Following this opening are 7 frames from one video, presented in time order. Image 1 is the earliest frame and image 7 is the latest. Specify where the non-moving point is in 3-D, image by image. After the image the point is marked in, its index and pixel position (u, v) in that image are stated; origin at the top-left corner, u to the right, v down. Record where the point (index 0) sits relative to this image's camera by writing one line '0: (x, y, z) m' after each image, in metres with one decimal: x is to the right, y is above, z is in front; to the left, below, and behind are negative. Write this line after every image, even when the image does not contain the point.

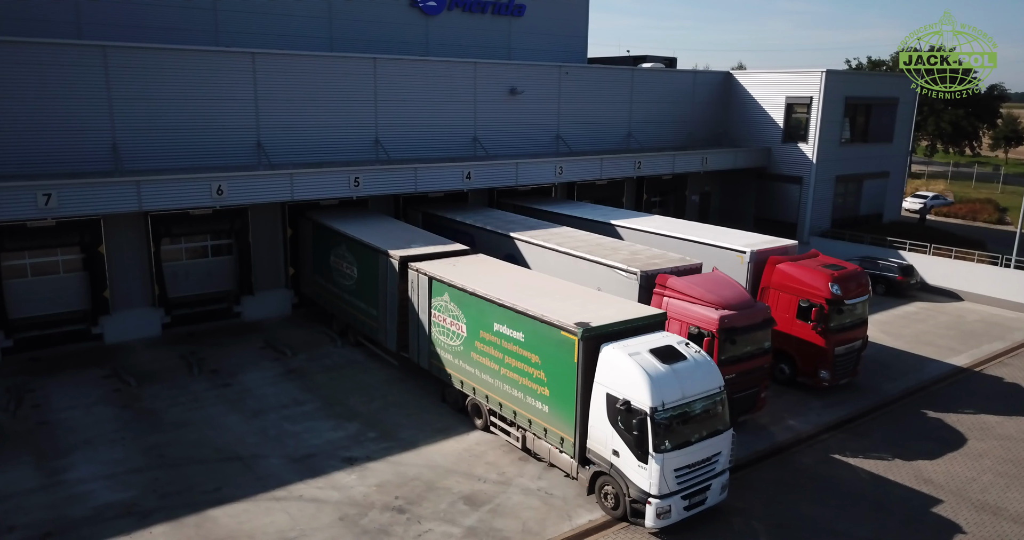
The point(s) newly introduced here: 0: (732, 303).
0: (+4.1, -0.6, +14.3) m
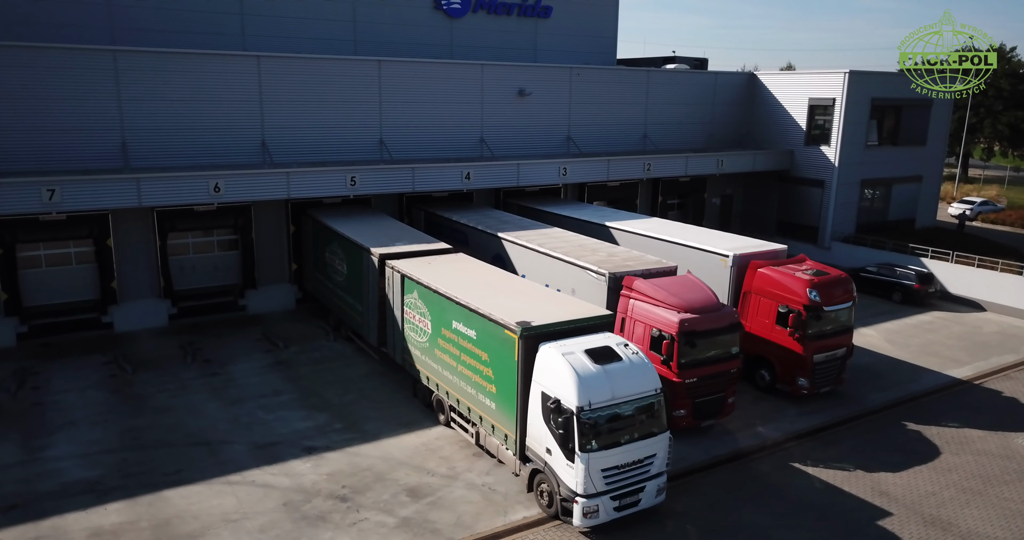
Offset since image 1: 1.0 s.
0: (+3.4, -0.7, +14.2) m
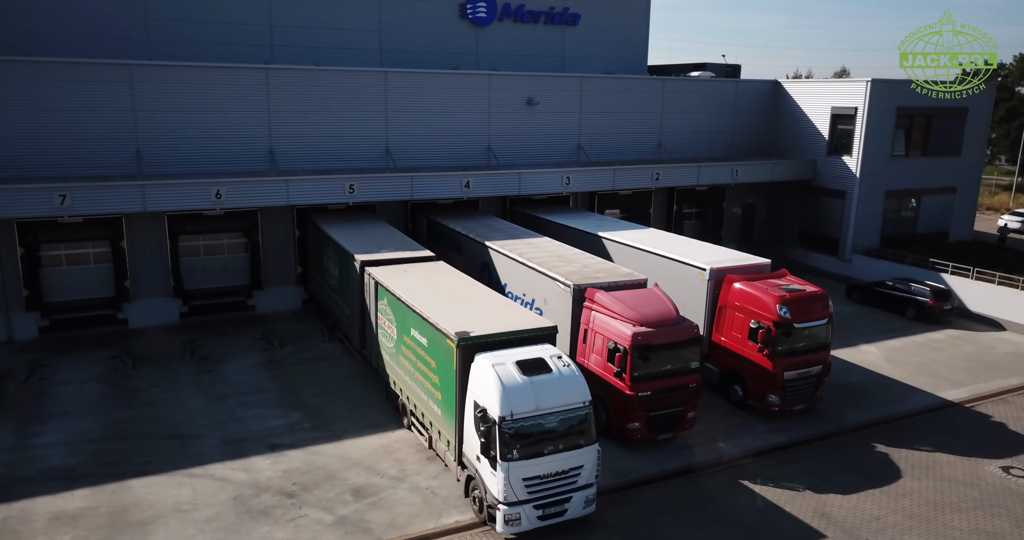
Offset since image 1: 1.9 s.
0: (+2.6, -0.9, +14.3) m
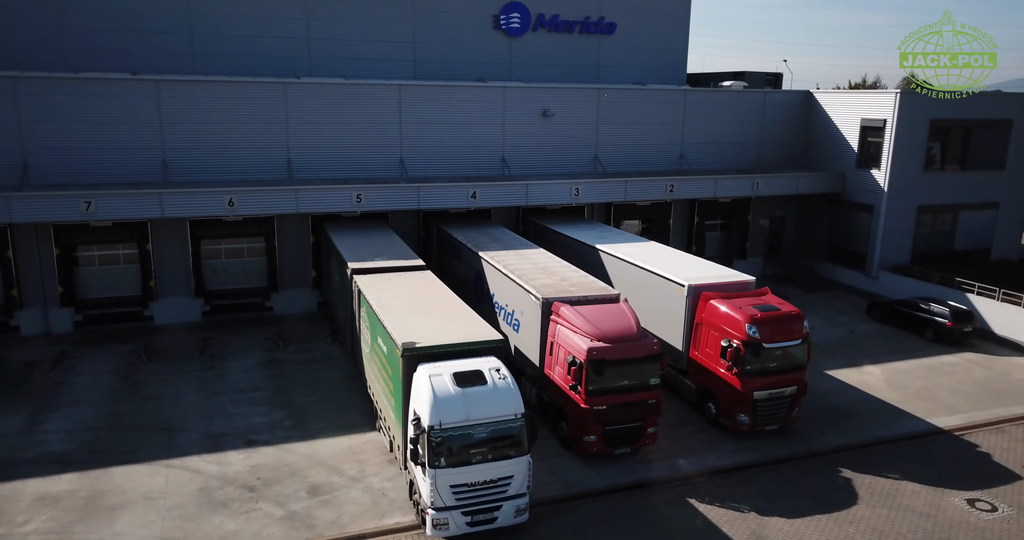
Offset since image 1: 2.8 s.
0: (+1.8, -1.2, +14.5) m
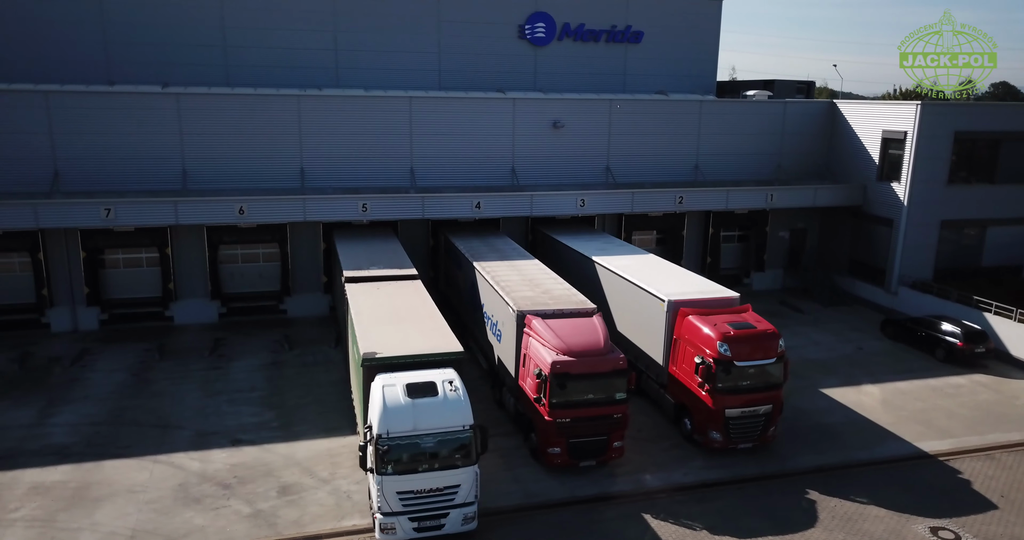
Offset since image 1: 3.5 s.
0: (+1.2, -1.5, +14.8) m
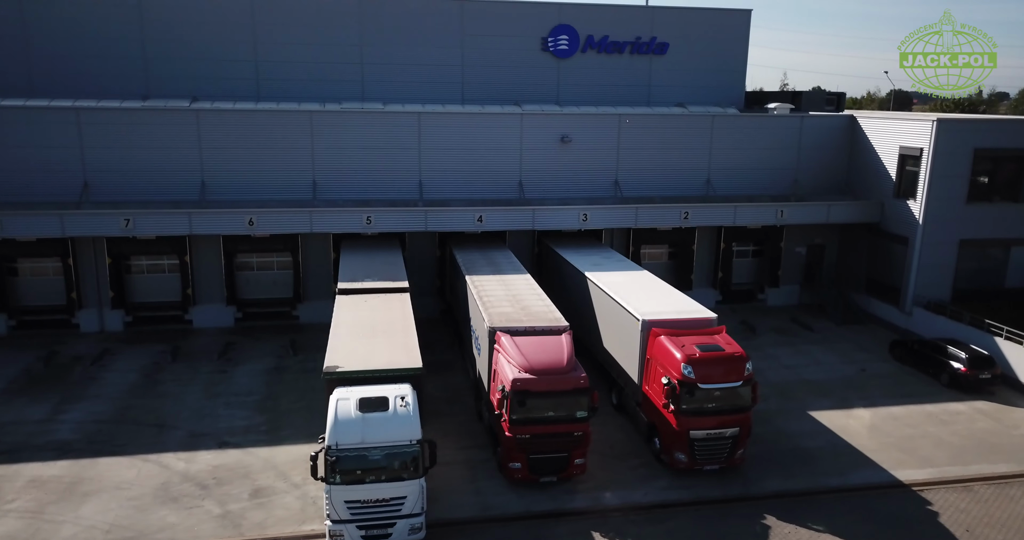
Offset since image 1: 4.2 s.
0: (+0.5, -1.9, +15.1) m
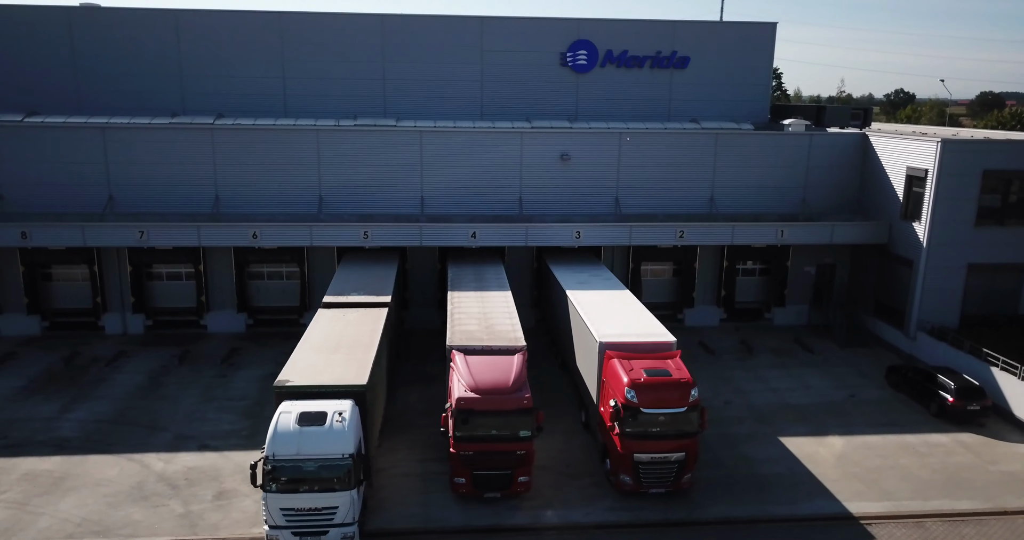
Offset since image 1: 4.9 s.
0: (-0.6, -2.4, +15.7) m
